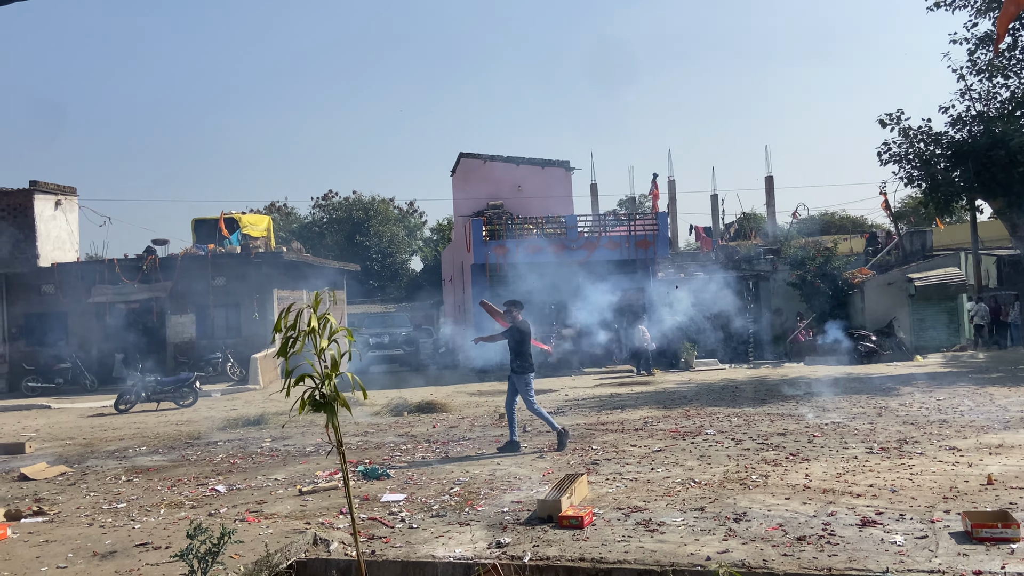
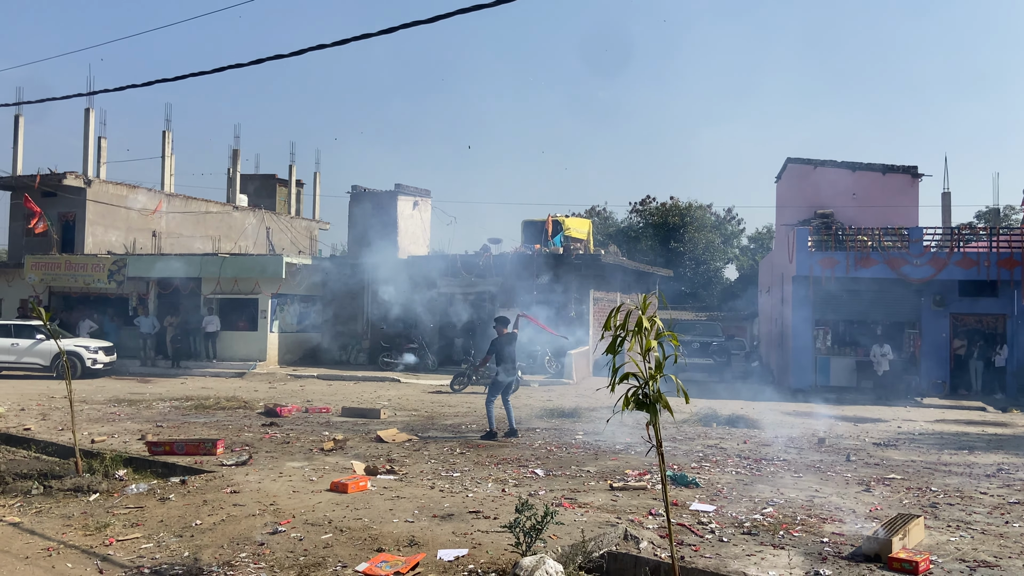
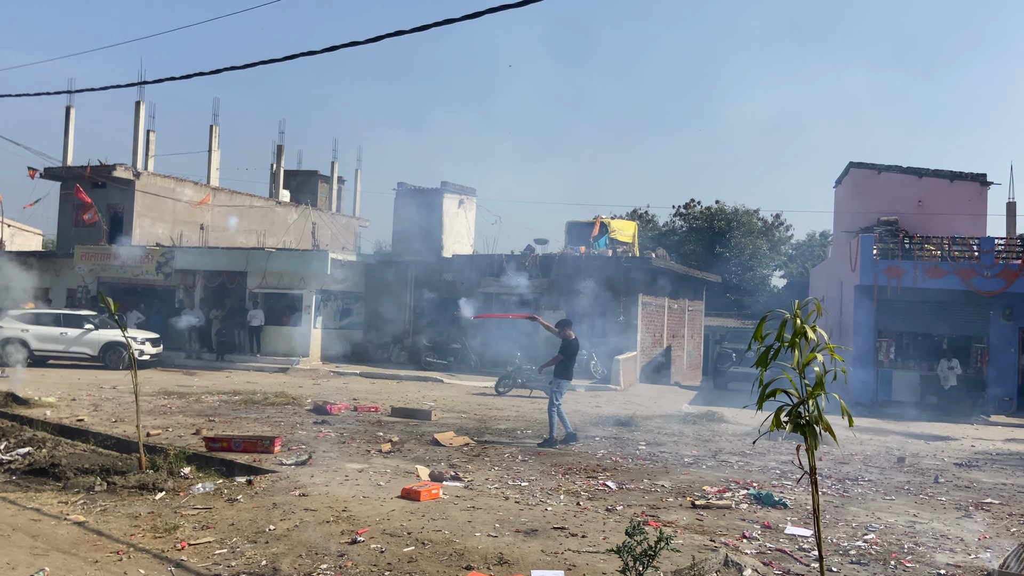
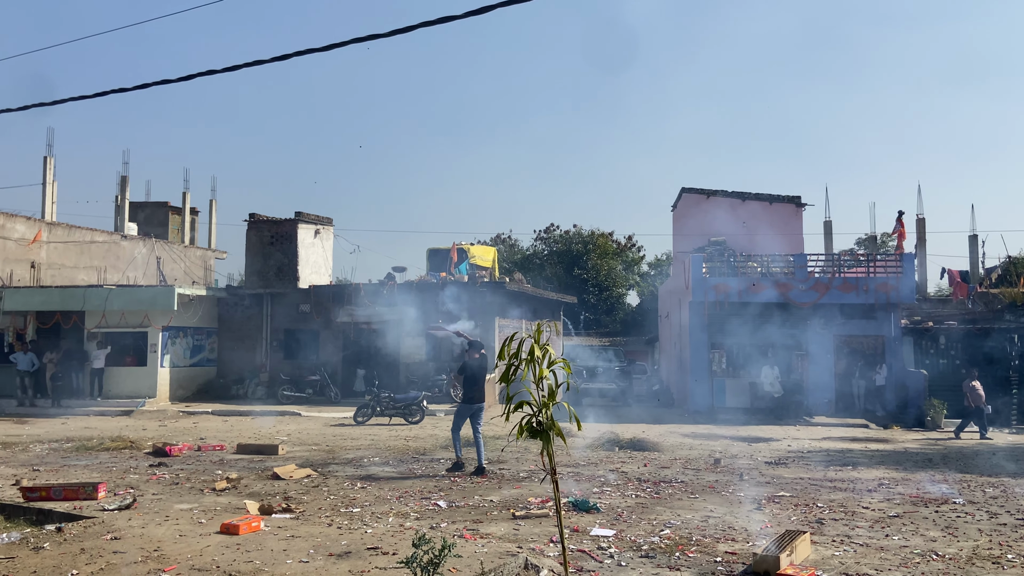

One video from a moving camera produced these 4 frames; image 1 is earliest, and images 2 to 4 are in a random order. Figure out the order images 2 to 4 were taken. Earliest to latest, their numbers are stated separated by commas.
4, 2, 3
